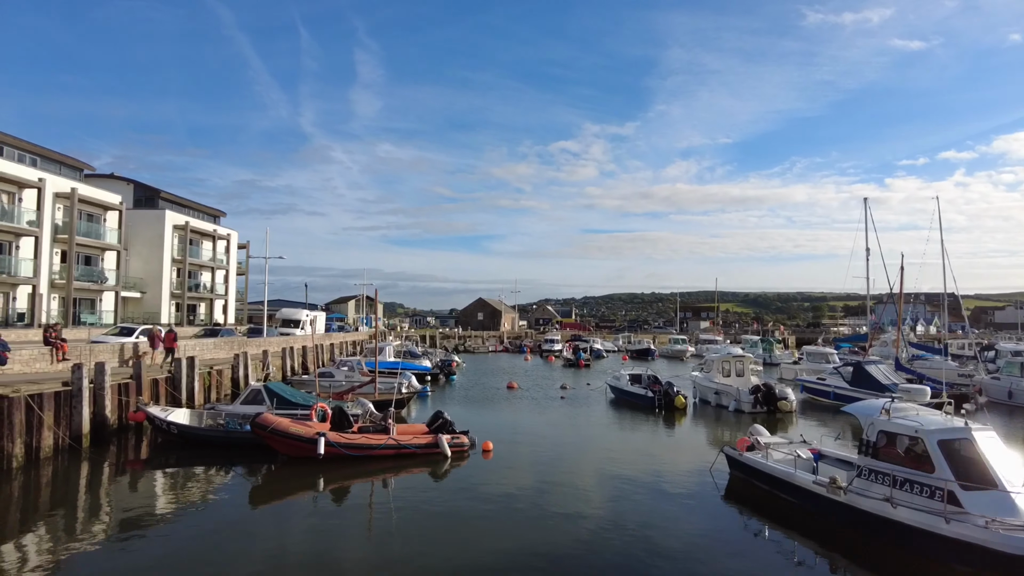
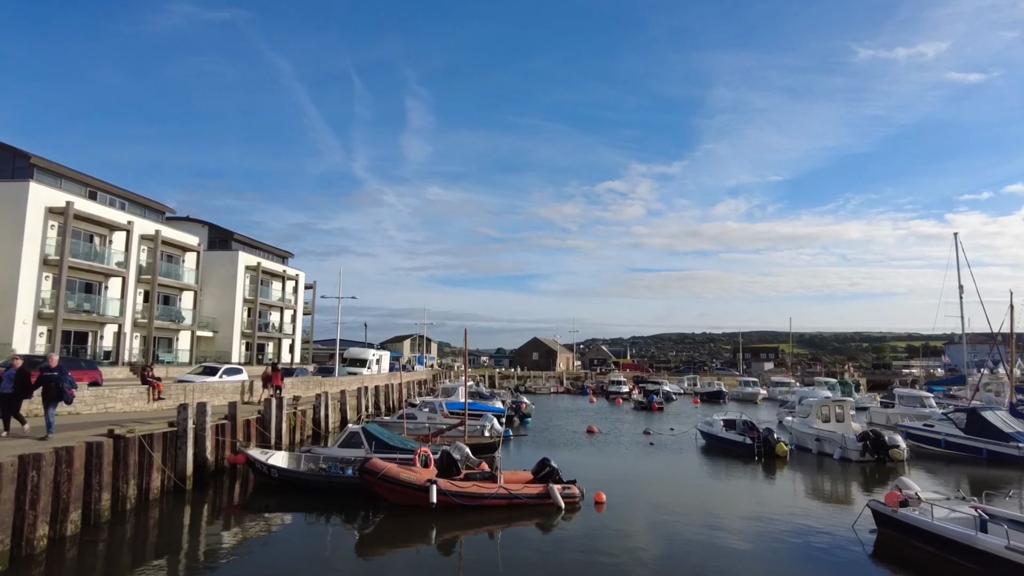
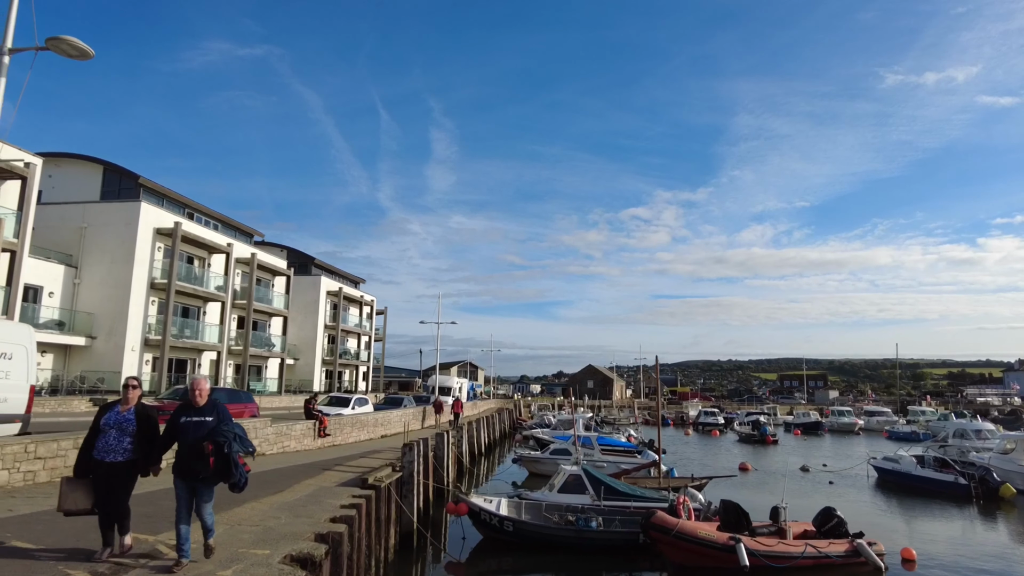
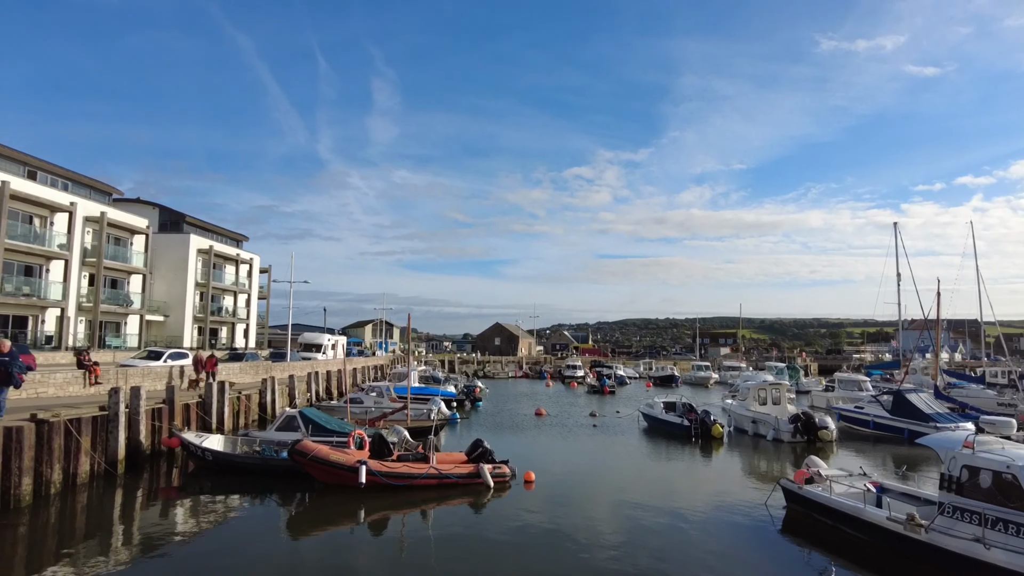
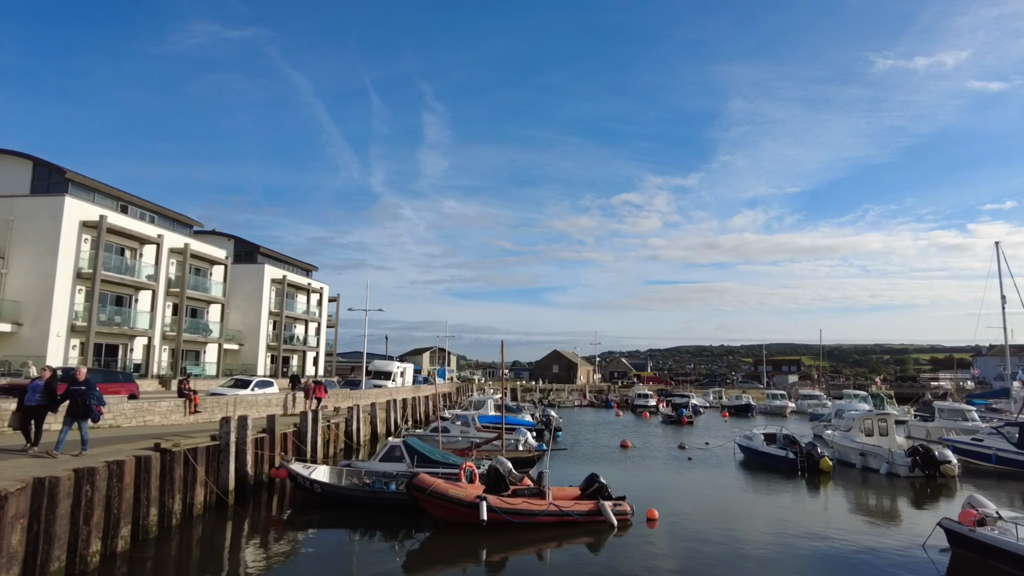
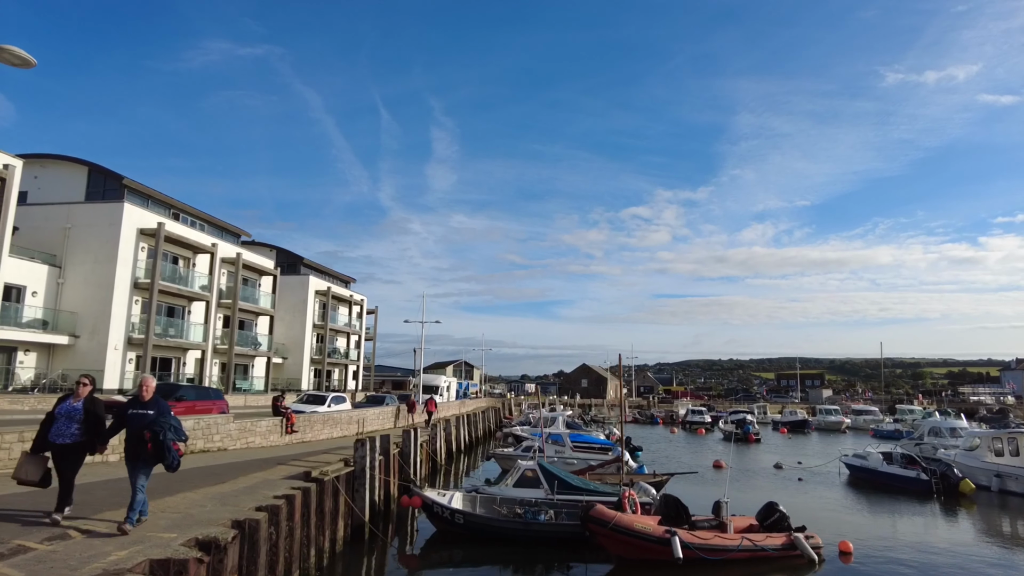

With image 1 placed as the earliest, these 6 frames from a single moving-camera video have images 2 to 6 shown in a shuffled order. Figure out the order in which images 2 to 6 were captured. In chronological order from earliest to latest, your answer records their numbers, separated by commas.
4, 2, 5, 6, 3
